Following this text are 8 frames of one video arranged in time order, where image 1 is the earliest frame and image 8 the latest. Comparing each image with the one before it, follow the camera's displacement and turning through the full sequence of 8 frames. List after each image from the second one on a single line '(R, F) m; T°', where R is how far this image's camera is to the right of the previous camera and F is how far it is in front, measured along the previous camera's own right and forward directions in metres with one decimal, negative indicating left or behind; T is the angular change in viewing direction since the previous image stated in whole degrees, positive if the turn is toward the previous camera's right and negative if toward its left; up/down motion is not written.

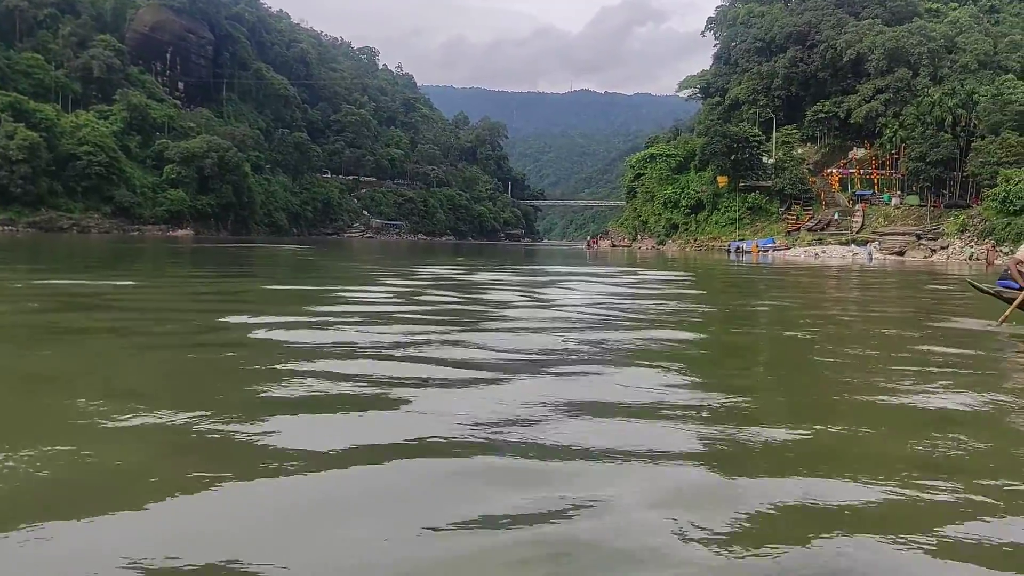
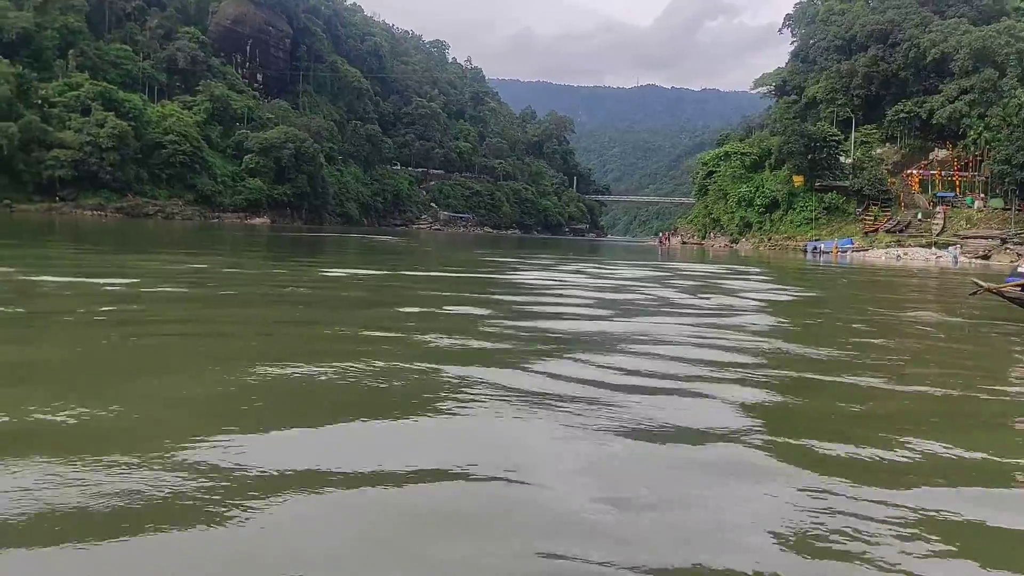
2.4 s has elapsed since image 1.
(-0.5, -0.6) m; -4°
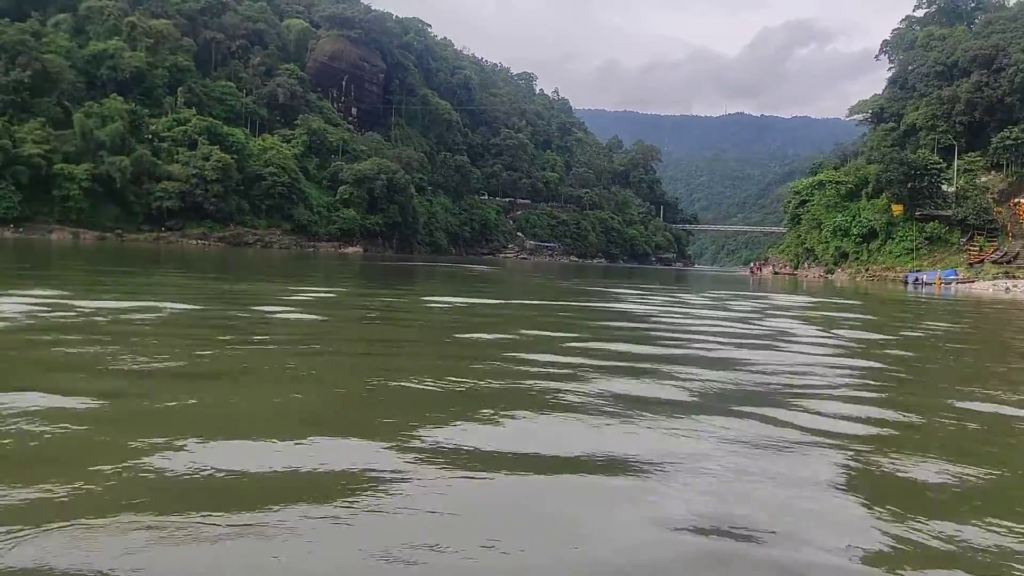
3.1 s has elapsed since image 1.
(-0.2, -0.2) m; -5°
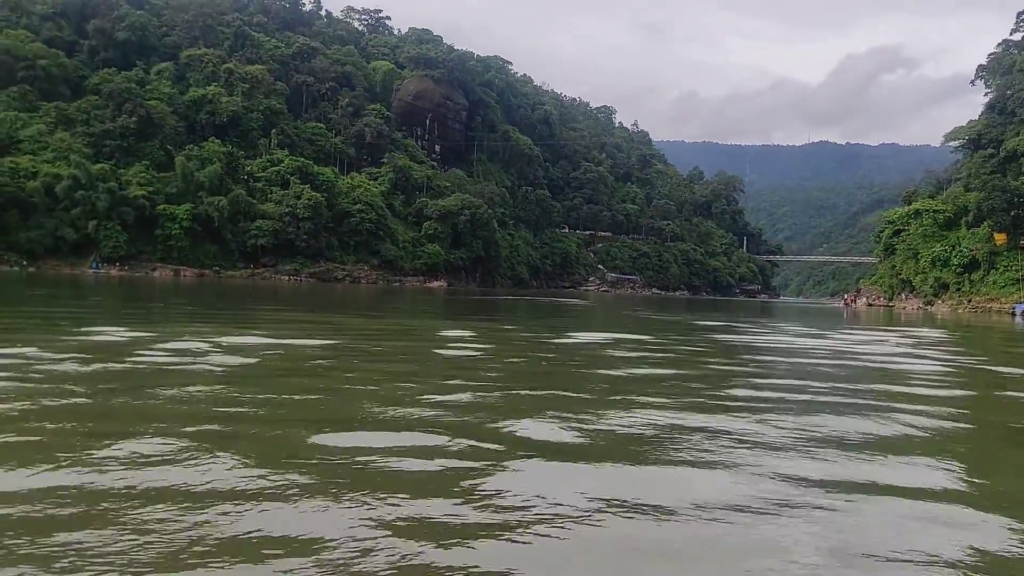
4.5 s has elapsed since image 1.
(-0.4, -0.2) m; -5°
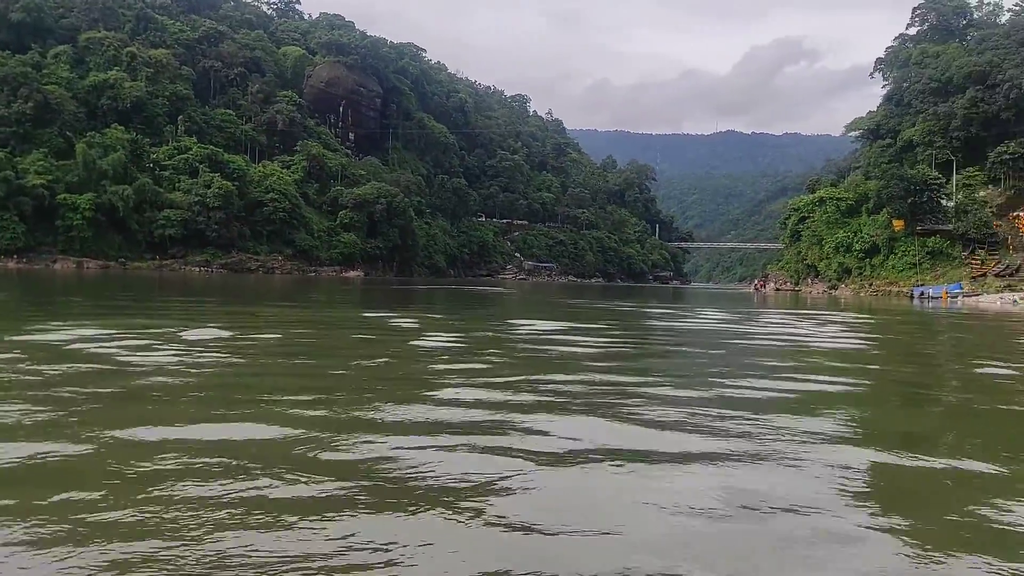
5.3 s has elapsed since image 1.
(-0.2, -0.1) m; +5°
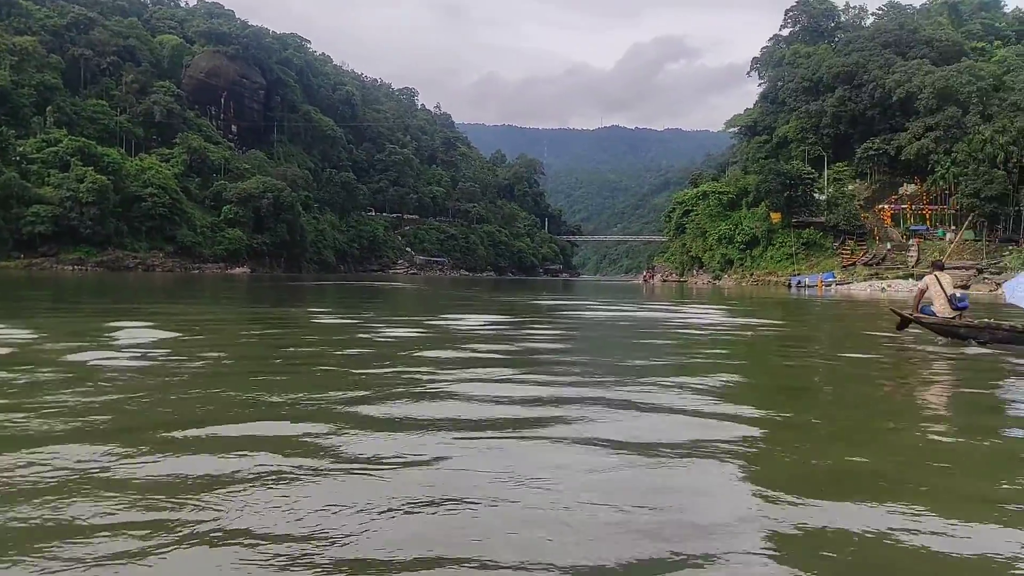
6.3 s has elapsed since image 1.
(-0.2, -0.1) m; +7°
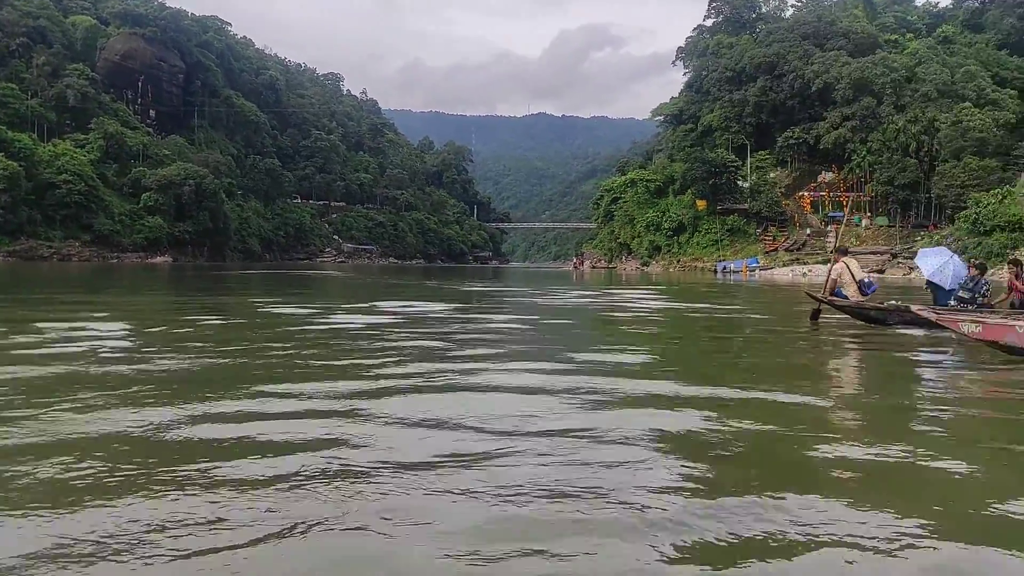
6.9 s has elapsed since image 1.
(-0.1, -0.1) m; +5°
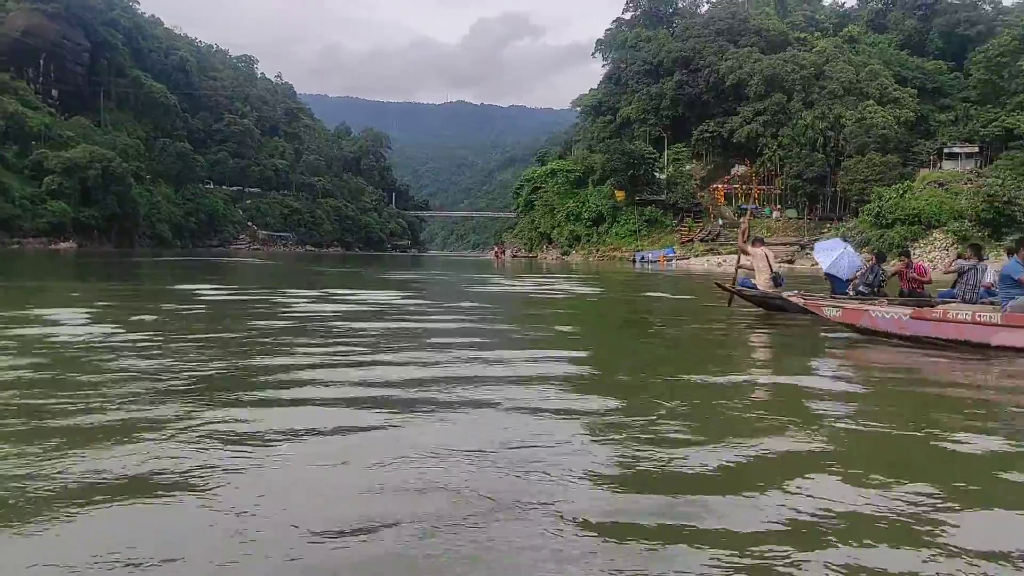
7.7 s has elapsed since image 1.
(-0.1, -0.2) m; +5°
